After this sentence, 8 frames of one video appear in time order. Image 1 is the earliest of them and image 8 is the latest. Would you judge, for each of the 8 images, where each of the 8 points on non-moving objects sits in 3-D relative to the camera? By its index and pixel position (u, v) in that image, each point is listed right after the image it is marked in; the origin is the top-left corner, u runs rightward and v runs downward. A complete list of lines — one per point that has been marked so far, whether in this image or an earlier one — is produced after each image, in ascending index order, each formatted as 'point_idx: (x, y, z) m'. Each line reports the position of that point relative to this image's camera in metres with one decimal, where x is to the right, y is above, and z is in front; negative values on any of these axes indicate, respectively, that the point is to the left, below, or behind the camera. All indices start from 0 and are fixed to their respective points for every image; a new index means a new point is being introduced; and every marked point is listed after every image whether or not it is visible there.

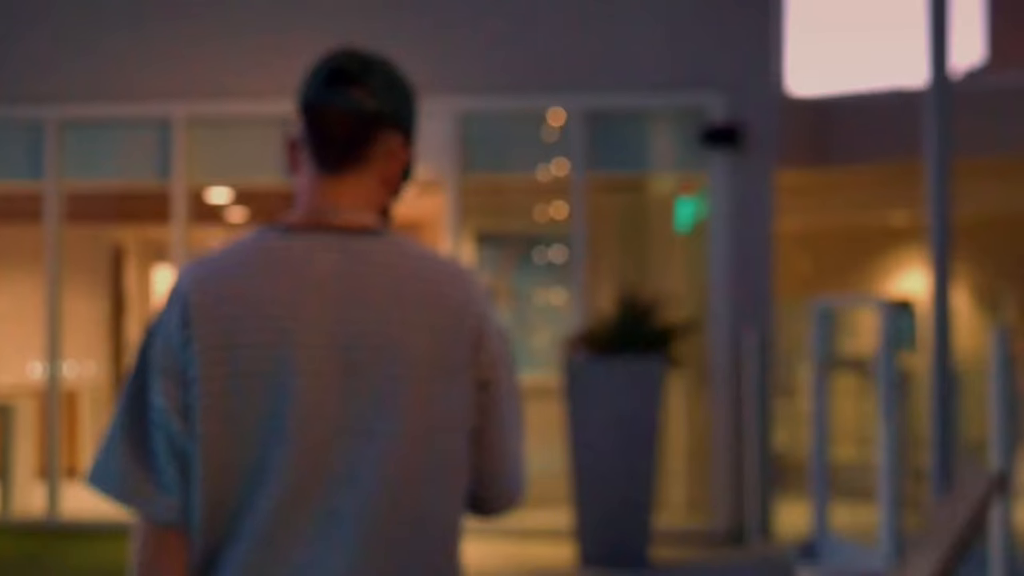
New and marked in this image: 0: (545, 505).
0: (+0.2, -1.4, +7.0) m
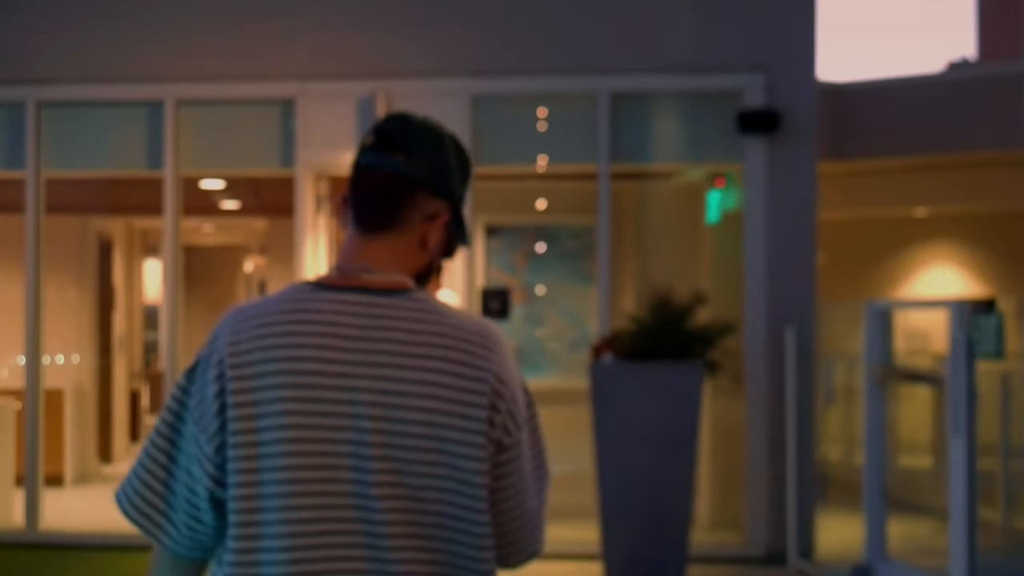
0: (+0.3, -1.4, +6.5) m
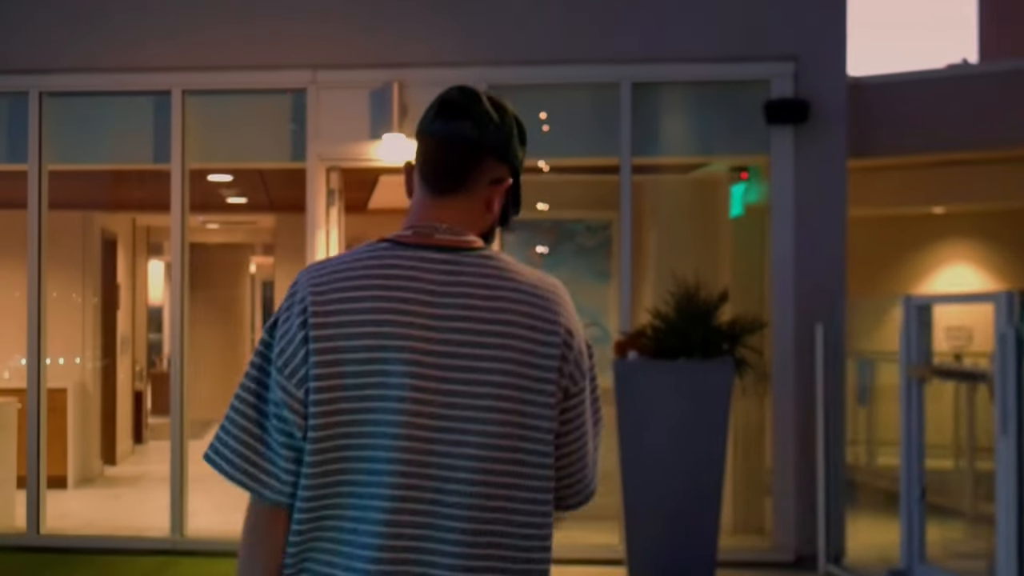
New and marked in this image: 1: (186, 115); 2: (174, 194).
0: (+0.4, -1.4, +6.3) m
1: (-2.0, +1.0, +6.6) m
2: (-2.0, +0.6, +6.7) m
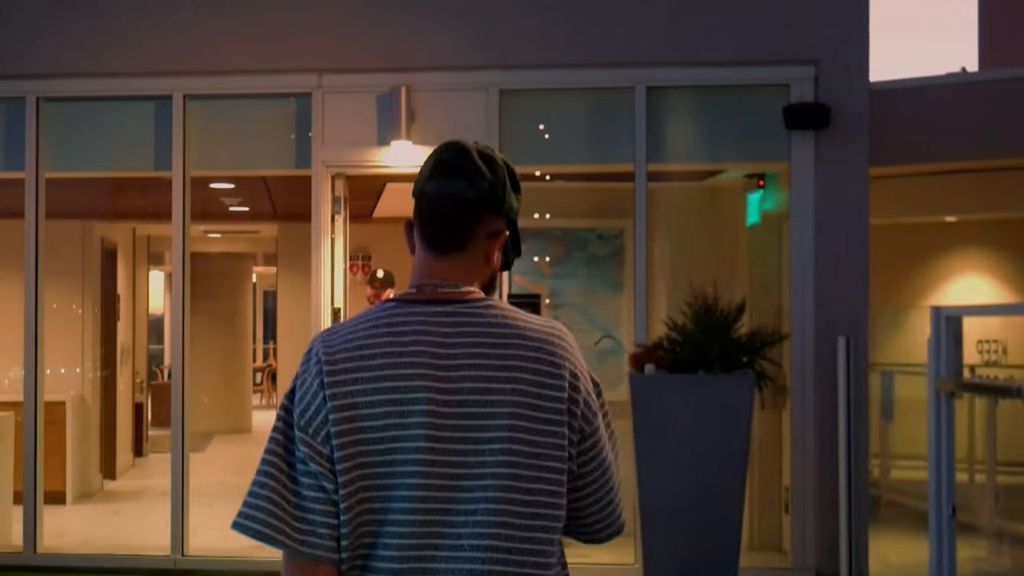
0: (+0.5, -1.4, +6.1) m
1: (-1.9, +1.0, +6.4) m
2: (-2.0, +0.5, +6.5) m
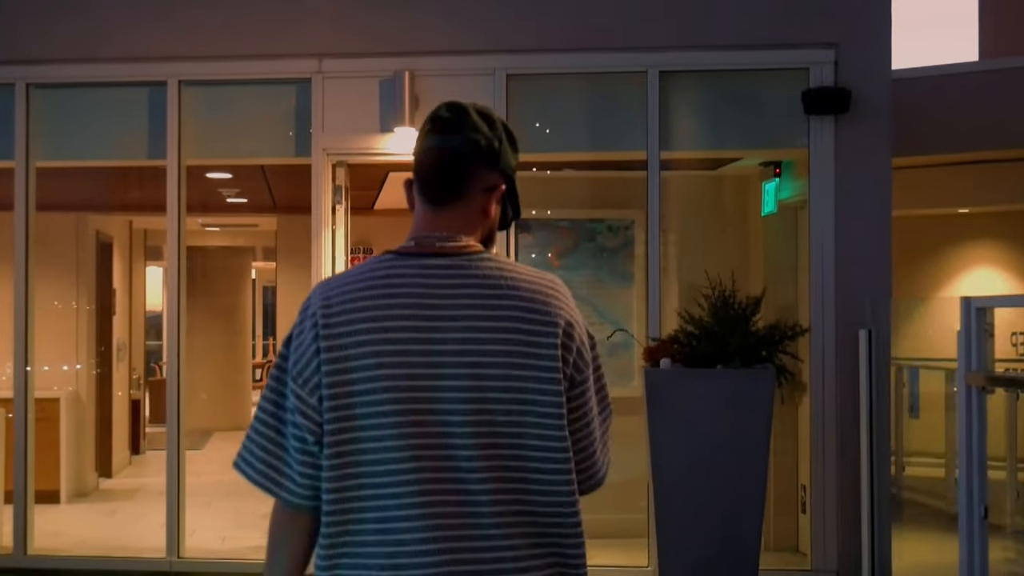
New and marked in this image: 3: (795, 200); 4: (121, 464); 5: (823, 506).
0: (+0.5, -1.4, +5.9) m
1: (-1.9, +1.0, +6.2) m
2: (-1.9, +0.5, +6.3) m
3: (+1.5, +0.5, +5.9) m
4: (-2.5, -1.1, +7.1) m
5: (+1.6, -1.1, +5.7) m
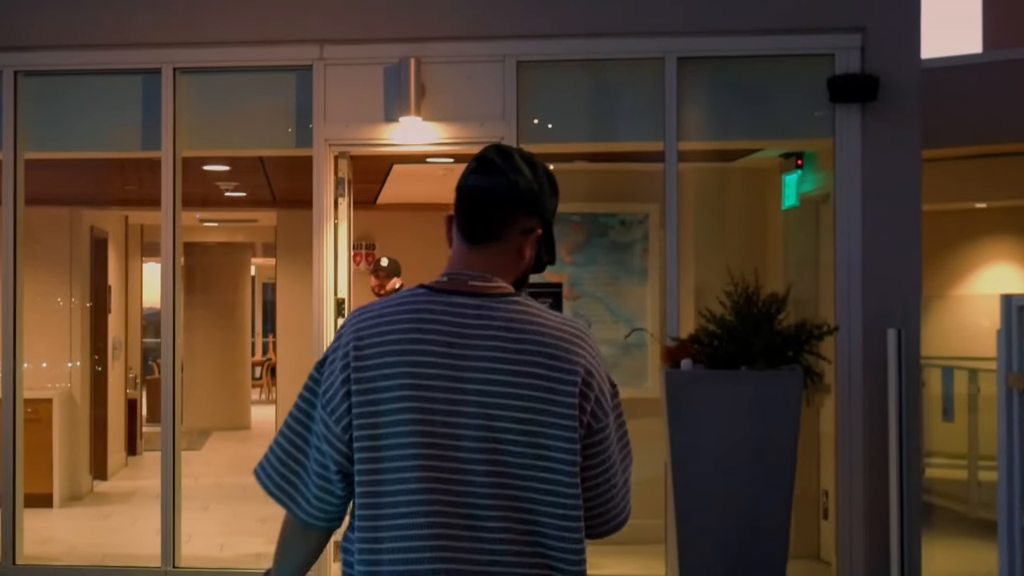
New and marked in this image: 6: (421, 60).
0: (+0.6, -1.4, +5.6) m
1: (-1.8, +1.0, +5.9) m
2: (-1.9, +0.6, +6.0) m
3: (+1.6, +0.5, +5.6) m
4: (-2.5, -1.1, +6.9) m
5: (+1.7, -1.1, +5.4) m
6: (-0.5, +1.2, +5.6) m
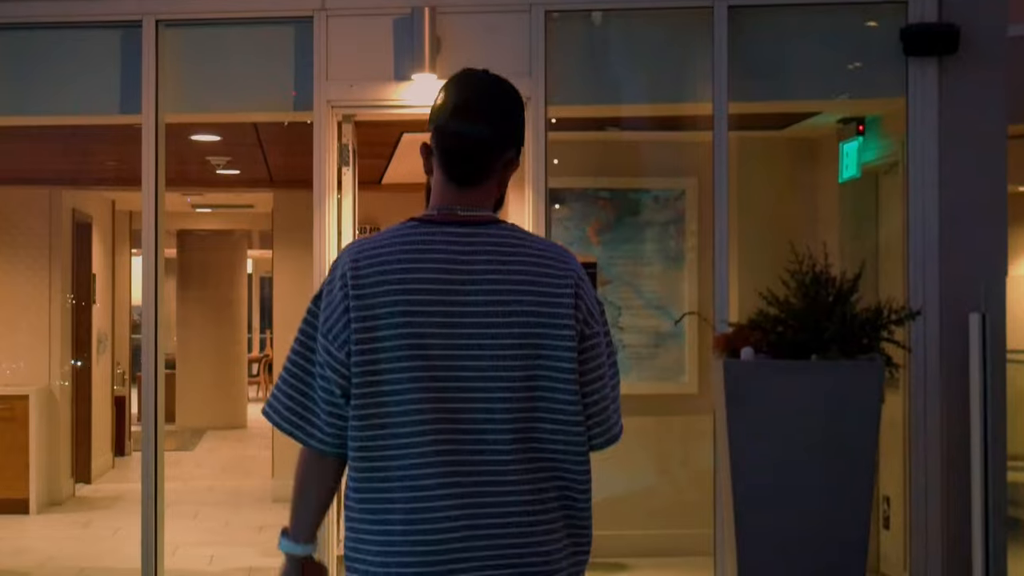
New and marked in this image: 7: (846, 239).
0: (+0.7, -1.3, +5.0) m
1: (-1.7, +1.1, +5.3) m
2: (-1.8, +0.6, +5.4) m
3: (+1.7, +0.6, +5.0) m
4: (-2.4, -1.0, +6.2) m
5: (+1.8, -1.0, +4.8) m
6: (-0.4, +1.3, +5.0) m
7: (+1.5, +0.2, +5.0) m
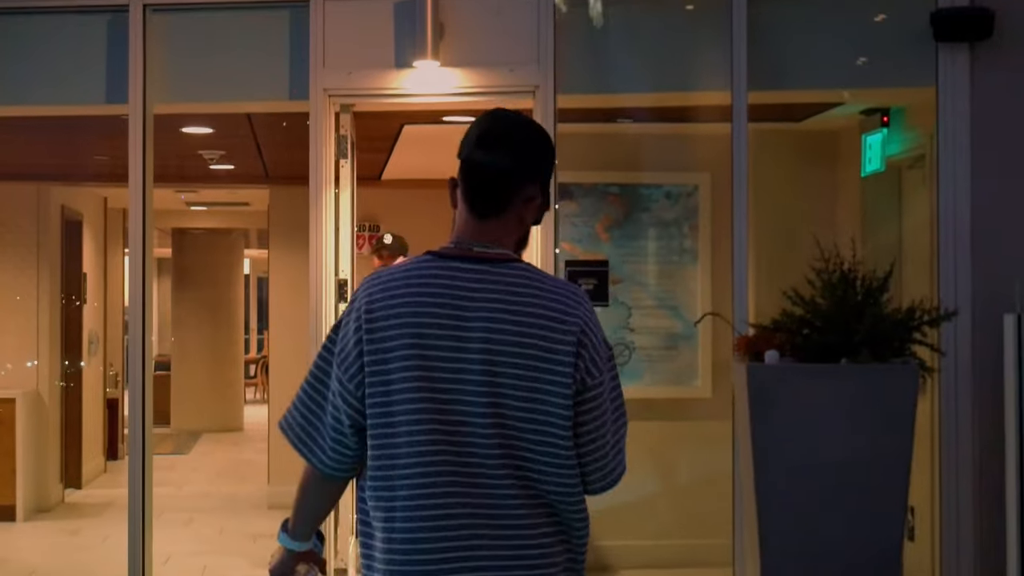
0: (+0.7, -1.3, +4.8) m
1: (-1.7, +1.1, +5.1) m
2: (-1.7, +0.7, +5.1) m
3: (+1.7, +0.6, +4.7) m
4: (-2.3, -1.0, +6.0) m
5: (+1.8, -1.0, +4.5) m
6: (-0.3, +1.3, +4.7) m
7: (+1.6, +0.2, +4.8) m
